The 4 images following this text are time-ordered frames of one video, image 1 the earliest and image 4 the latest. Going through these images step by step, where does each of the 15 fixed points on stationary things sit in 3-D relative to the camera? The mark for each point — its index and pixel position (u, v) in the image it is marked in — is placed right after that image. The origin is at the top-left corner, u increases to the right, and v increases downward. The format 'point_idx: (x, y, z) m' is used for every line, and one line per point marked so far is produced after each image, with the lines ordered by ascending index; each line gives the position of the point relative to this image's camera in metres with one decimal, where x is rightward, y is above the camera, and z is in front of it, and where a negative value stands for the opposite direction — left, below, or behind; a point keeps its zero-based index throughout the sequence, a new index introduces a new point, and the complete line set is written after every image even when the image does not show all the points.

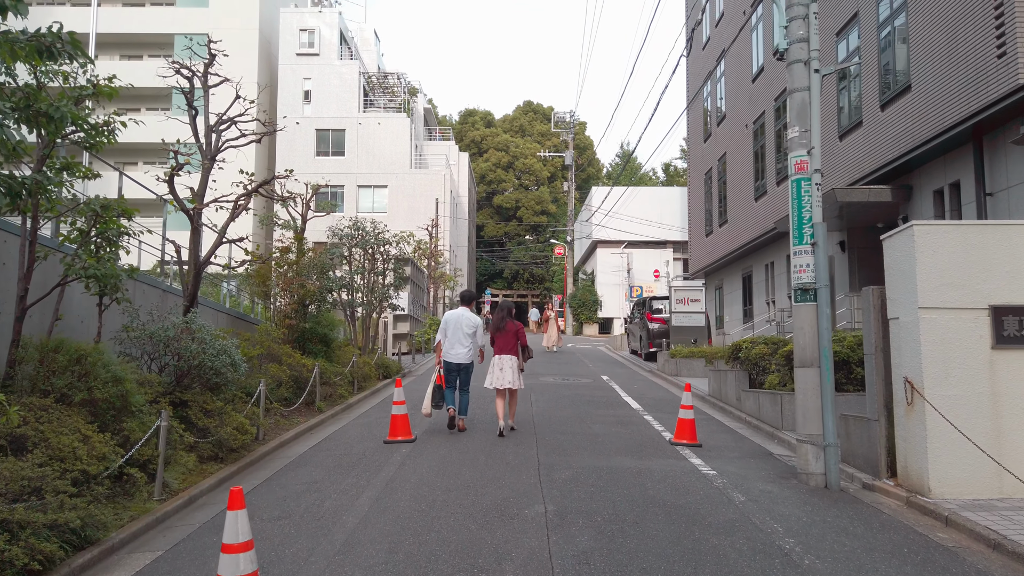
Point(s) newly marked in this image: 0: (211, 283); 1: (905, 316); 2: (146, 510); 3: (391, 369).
0: (-5.0, +0.1, +12.6) m
1: (+3.6, -0.3, +6.9) m
2: (-2.9, -1.8, +5.9) m
3: (-2.7, -1.8, +16.7) m
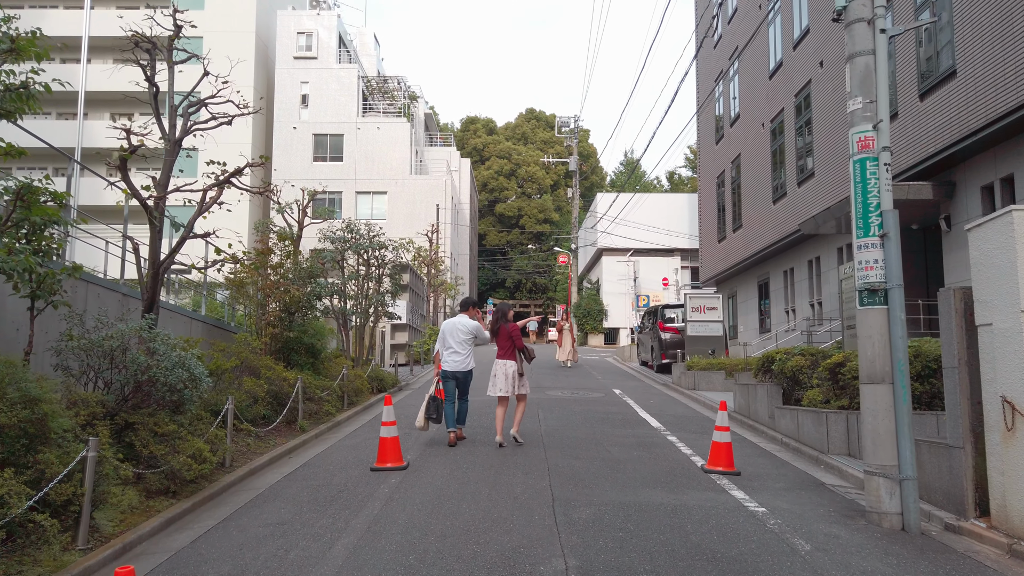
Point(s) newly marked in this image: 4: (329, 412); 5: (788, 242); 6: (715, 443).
0: (-5.0, 0.0, +11.4) m
1: (+3.7, -0.3, +5.7) m
2: (-2.8, -1.7, +4.6) m
3: (-2.6, -2.0, +15.4) m
4: (-2.7, -1.8, +11.1) m
5: (+7.3, +1.2, +19.8) m
6: (+2.1, -1.6, +7.9) m
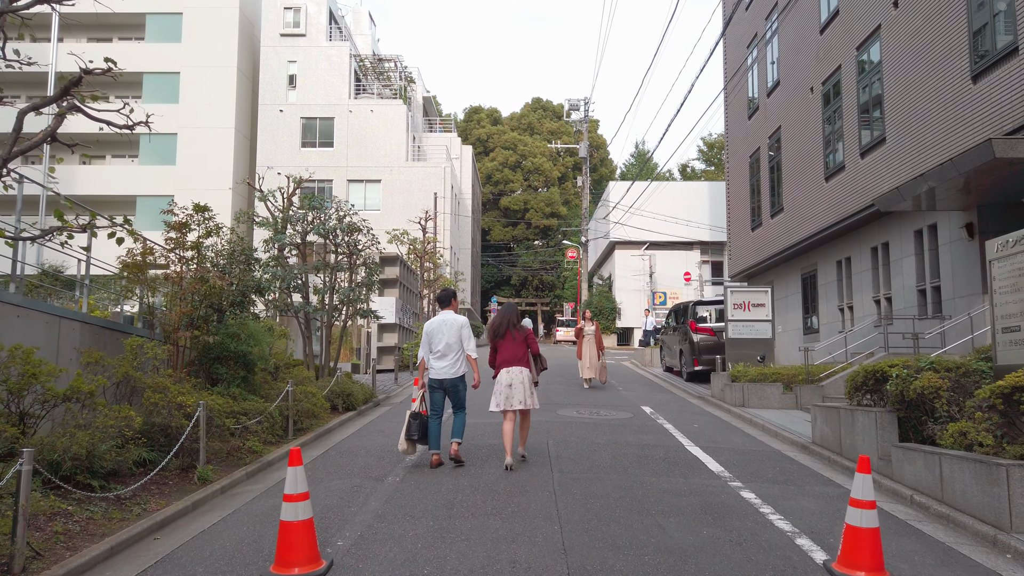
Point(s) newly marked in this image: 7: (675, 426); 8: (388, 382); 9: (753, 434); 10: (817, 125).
0: (-5.0, +0.2, +8.2) m
1: (+3.7, -0.1, +2.4) m
2: (-2.9, -1.6, +1.4) m
3: (-2.6, -1.8, +12.2) m
4: (-2.7, -1.7, +7.9) m
5: (+7.4, +1.4, +16.5) m
6: (+2.1, -1.5, +4.6) m
7: (+2.3, -1.9, +10.4) m
8: (-2.9, -2.2, +17.5) m
9: (+3.2, -2.0, +10.0) m
10: (+7.4, +4.0, +18.1) m
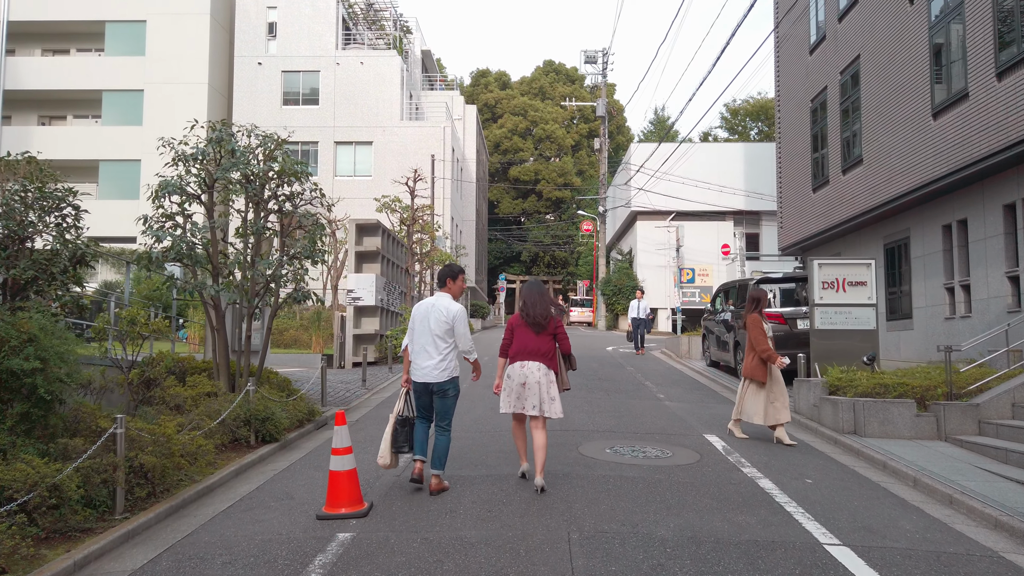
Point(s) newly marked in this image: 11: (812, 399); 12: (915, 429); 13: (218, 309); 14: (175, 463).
0: (-5.0, +0.4, +4.1) m
1: (+3.5, -0.1, -1.8) m
2: (-3.0, -1.6, -2.6) m
3: (-2.6, -1.5, +8.1) m
4: (-2.8, -1.5, +3.8) m
5: (+7.4, +1.8, +12.2) m
6: (+2.0, -1.4, +0.5) m
7: (+2.2, -1.6, +6.3) m
8: (-2.8, -1.7, +13.5) m
9: (+3.2, -1.7, +5.9) m
10: (+7.5, +4.5, +13.7) m
11: (+3.8, -1.4, +9.5) m
12: (+4.6, -1.6, +8.4) m
13: (-3.8, -0.2, +9.8) m
14: (-2.8, -1.4, +6.2) m
